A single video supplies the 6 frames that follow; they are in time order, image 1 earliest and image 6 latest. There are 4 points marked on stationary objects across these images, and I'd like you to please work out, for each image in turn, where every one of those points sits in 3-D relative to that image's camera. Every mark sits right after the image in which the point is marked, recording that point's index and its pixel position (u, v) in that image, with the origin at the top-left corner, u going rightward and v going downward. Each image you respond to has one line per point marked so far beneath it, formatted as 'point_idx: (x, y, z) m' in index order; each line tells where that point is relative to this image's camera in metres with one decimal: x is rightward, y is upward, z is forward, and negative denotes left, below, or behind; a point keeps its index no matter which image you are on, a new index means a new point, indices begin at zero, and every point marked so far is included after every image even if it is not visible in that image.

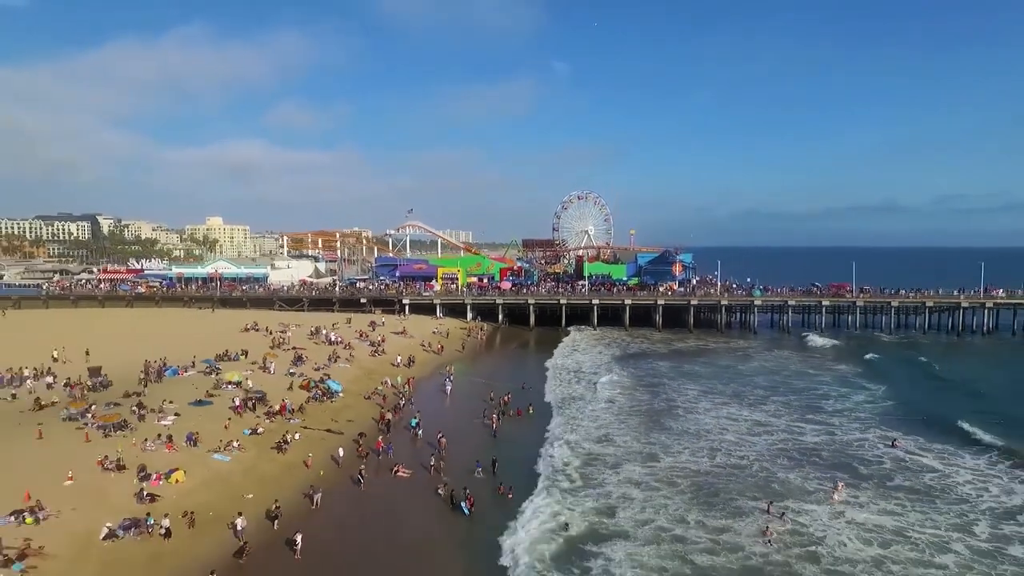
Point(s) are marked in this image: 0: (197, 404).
0: (-9.1, -3.3, +19.5) m
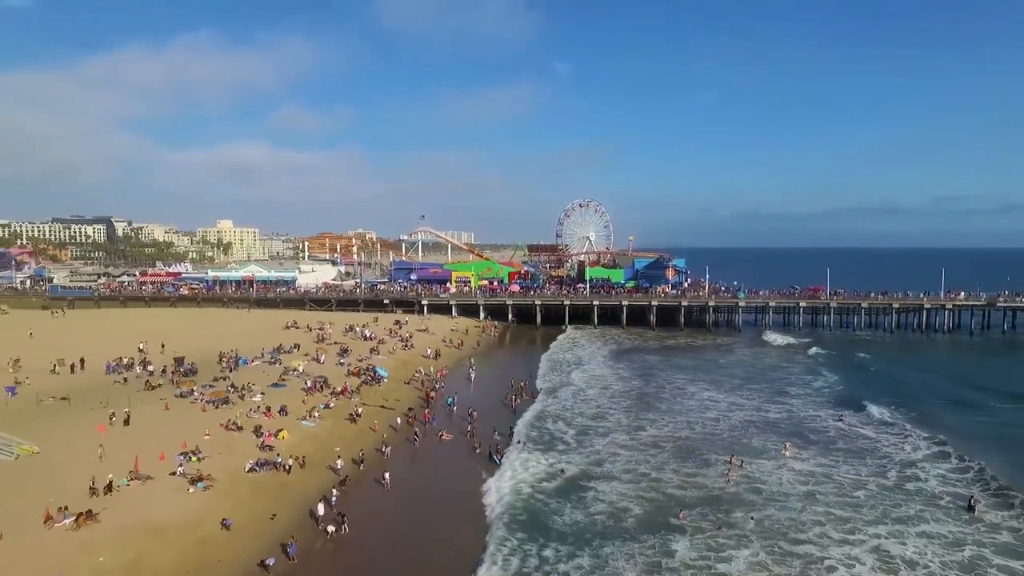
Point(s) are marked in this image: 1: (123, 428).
0: (-8.5, -3.5, +24.1) m
1: (-10.6, -3.8, +18.5) m
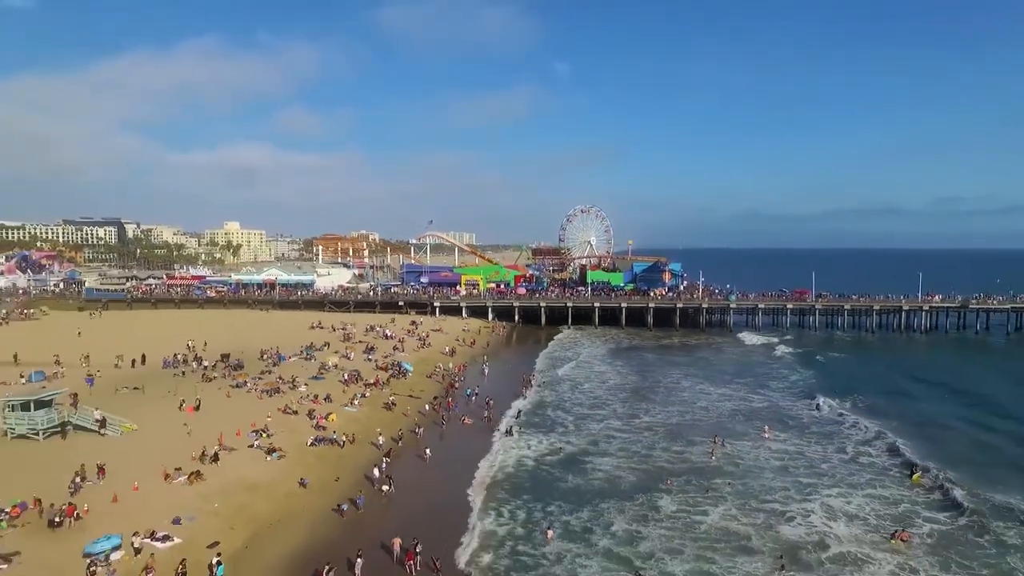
0: (-8.0, -3.7, +27.5) m
1: (-10.2, -4.0, +21.9) m
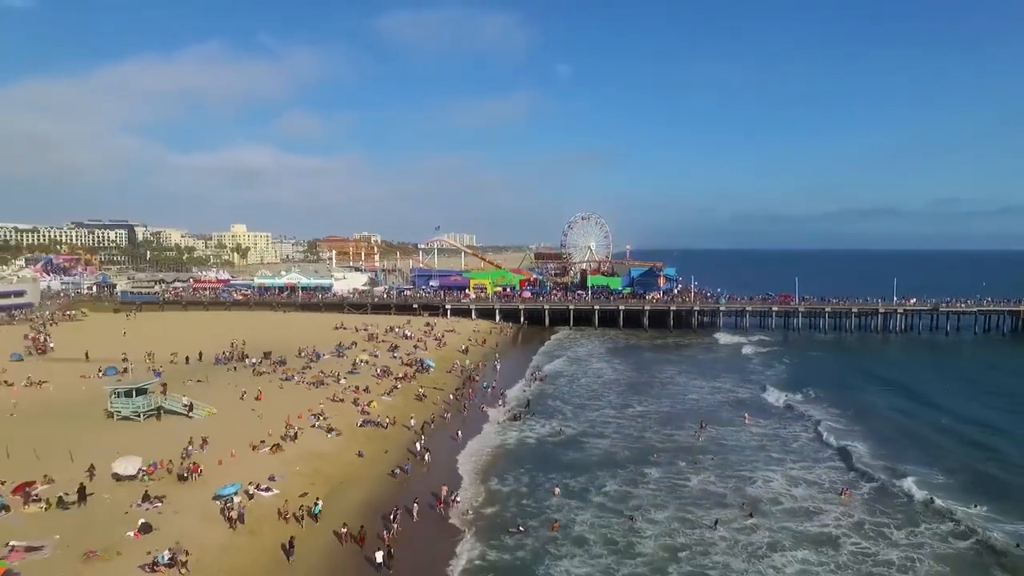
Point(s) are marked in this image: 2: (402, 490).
0: (-7.5, -4.0, +31.6) m
1: (-9.6, -4.3, +25.9) m
2: (-3.1, -5.7, +19.2) m
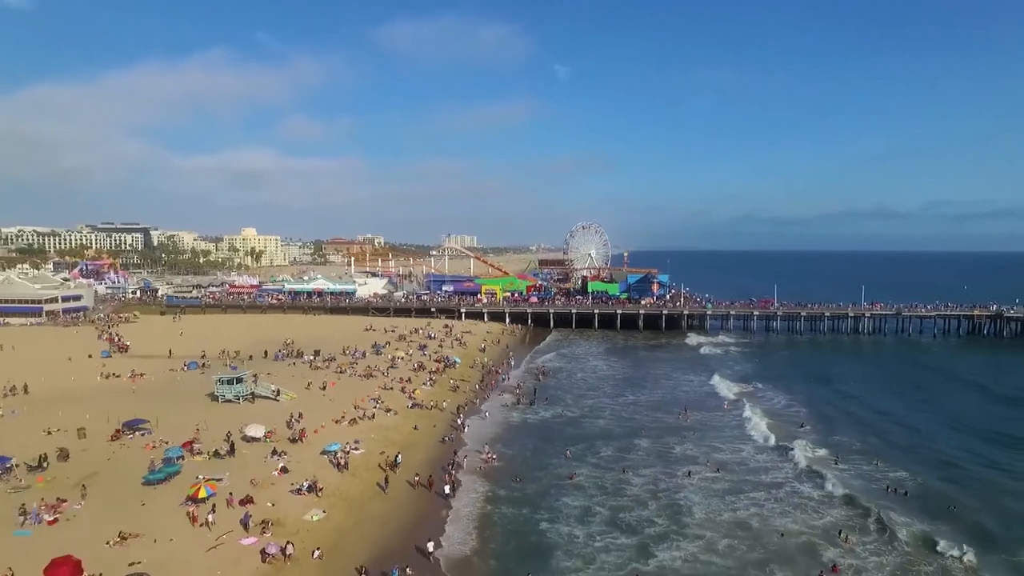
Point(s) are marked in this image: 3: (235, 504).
0: (-6.7, -4.4, +37.8) m
1: (-8.8, -4.8, +32.1) m
2: (-2.3, -6.2, +25.4) m
3: (-7.3, -5.7, +17.9) m
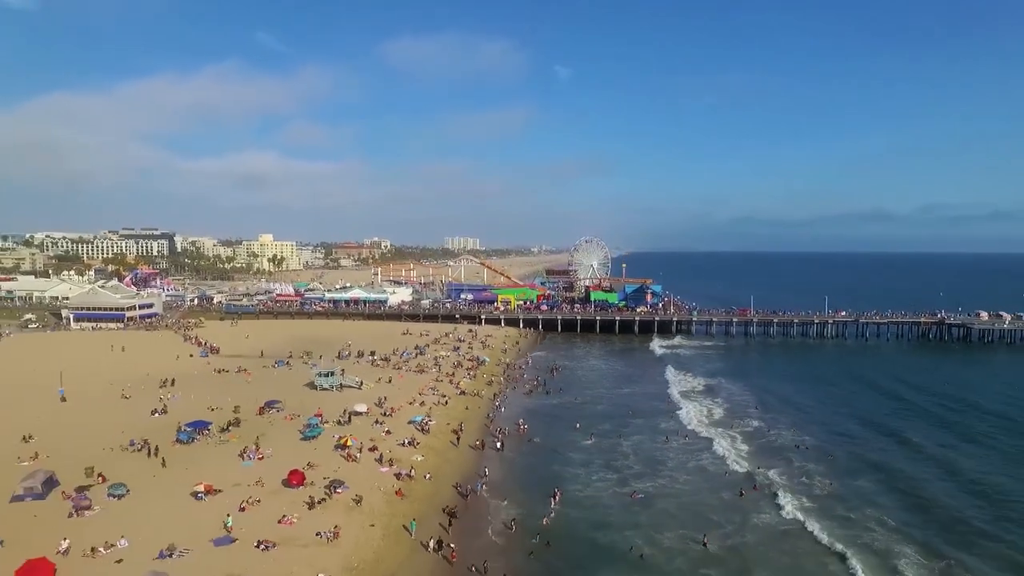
0: (-5.3, -5.4, +47.7) m
1: (-7.5, -5.7, +42.1) m
2: (-1.0, -7.2, +35.4) m
3: (-6.0, -6.7, +27.9) m
